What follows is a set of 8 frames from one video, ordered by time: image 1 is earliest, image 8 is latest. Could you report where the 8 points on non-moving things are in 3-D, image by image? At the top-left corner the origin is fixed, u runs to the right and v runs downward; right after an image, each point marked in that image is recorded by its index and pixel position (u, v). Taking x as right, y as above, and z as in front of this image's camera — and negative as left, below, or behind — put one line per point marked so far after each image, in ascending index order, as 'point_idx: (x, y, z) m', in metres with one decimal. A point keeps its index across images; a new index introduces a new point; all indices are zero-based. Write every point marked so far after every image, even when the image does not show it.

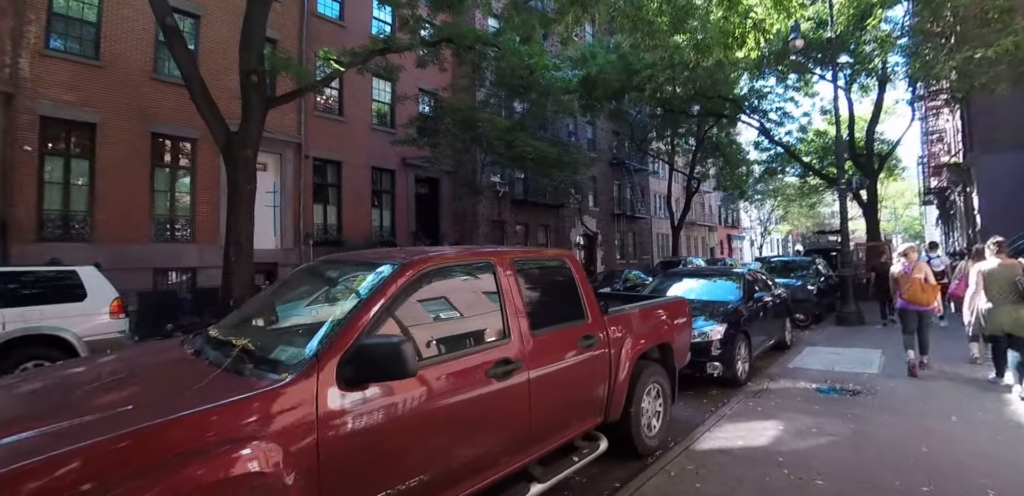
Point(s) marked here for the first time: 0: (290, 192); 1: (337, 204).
0: (-6.6, +1.7, +14.9) m
1: (-5.6, +1.5, +16.1) m
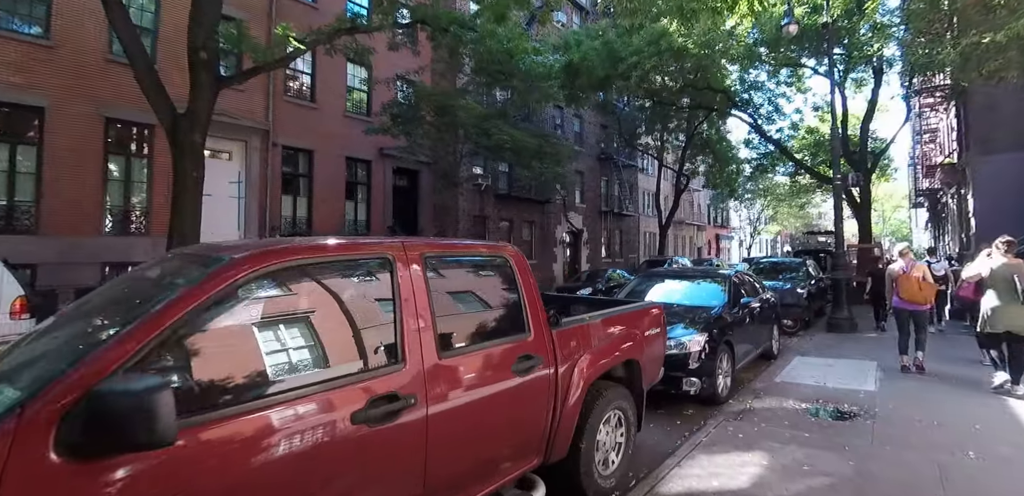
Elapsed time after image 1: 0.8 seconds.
0: (-7.3, +1.9, +13.9) m
1: (-6.3, +1.7, +15.2) m
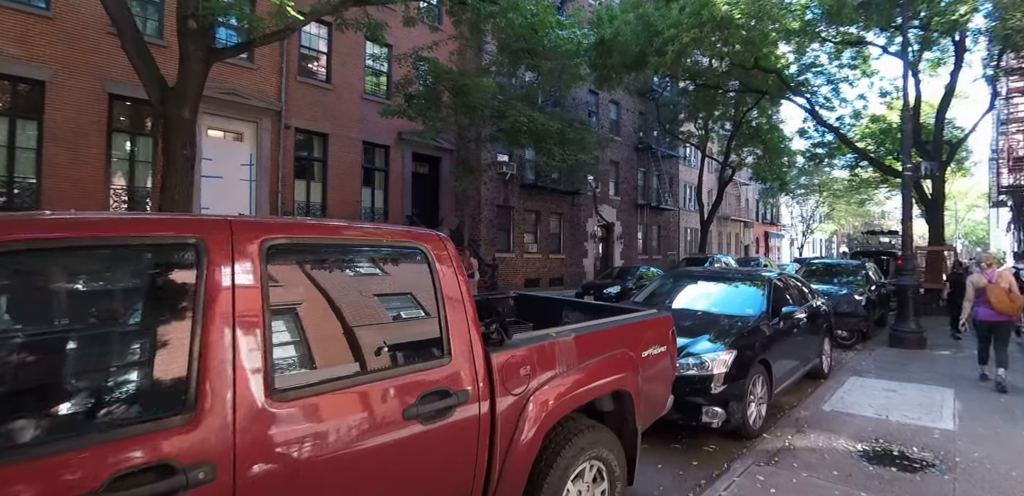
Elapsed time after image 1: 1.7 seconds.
0: (-6.8, +2.3, +13.4) m
1: (-5.7, +2.0, +14.6) m
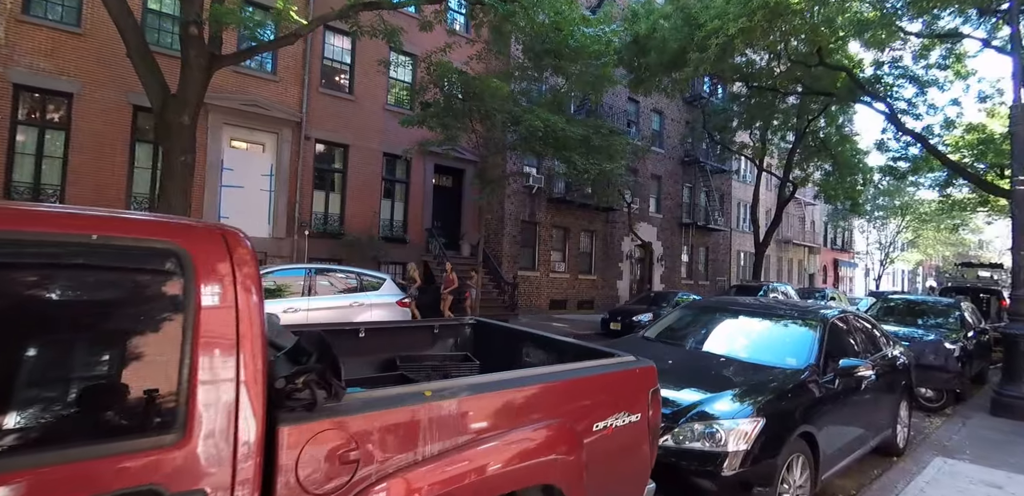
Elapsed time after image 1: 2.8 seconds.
0: (-6.3, +2.0, +12.9) m
1: (-5.1, +1.7, +13.9) m
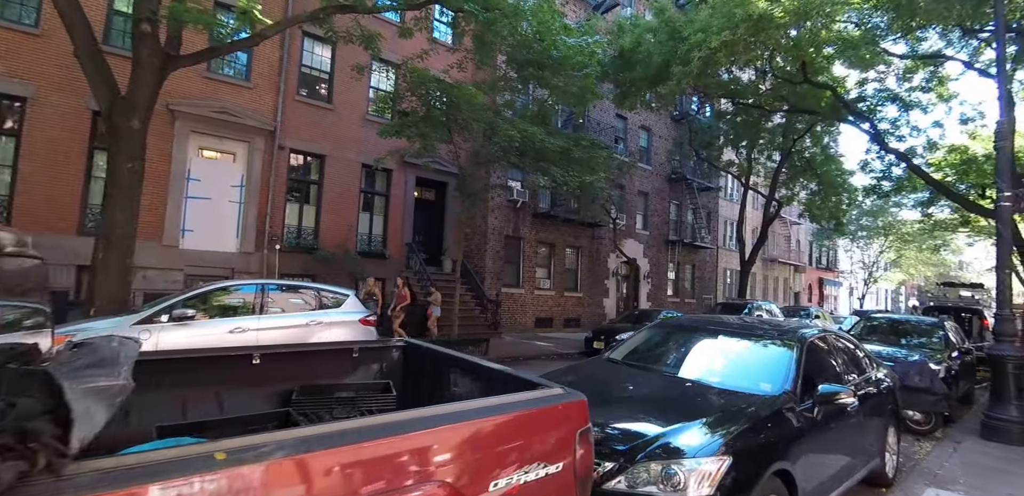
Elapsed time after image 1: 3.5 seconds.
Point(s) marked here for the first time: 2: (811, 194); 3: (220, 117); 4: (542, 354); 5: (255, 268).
0: (-6.7, +1.6, +12.6) m
1: (-5.6, +1.3, +13.6) m
2: (+12.0, +2.2, +19.4) m
3: (-7.3, +3.3, +11.9) m
4: (+0.7, -2.7, +12.6) m
5: (-6.7, -0.5, +12.5) m
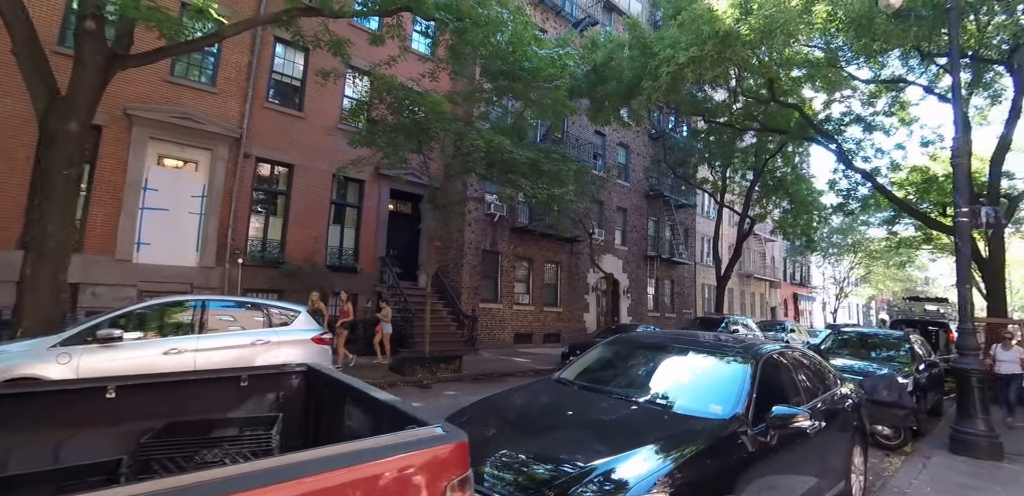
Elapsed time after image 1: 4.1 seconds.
0: (-7.4, +1.3, +12.3) m
1: (-6.2, +0.9, +13.3) m
2: (+11.1, +1.6, +19.6) m
3: (-7.9, +3.0, +11.6) m
4: (+0.1, -3.1, +12.4) m
5: (-7.3, -0.9, +12.1) m
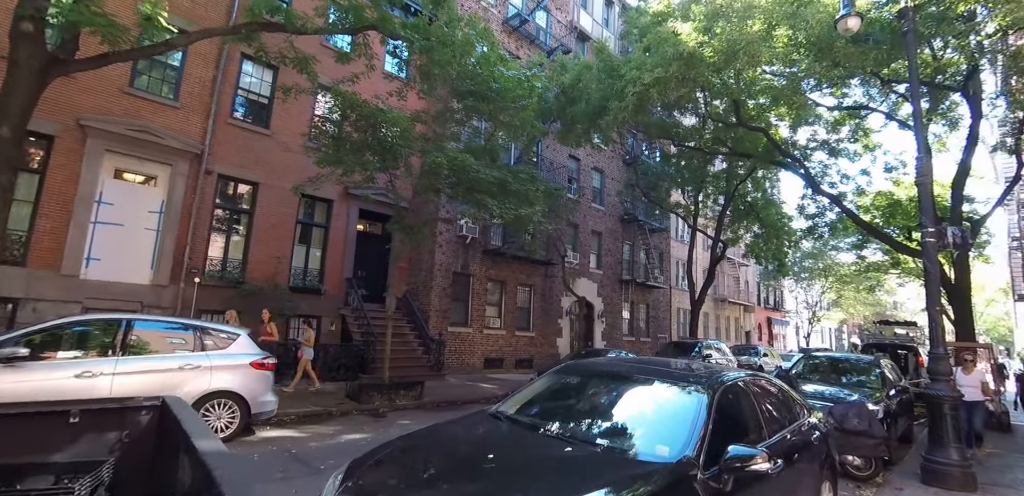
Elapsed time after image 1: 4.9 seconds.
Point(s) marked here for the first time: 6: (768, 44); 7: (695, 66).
0: (-8.1, +0.8, +11.7) m
1: (-7.0, +0.4, +12.8) m
2: (+10.1, +0.6, +19.7) m
3: (-8.6, +2.6, +11.2) m
4: (-0.7, -3.7, +11.9) m
5: (-8.0, -1.3, +11.4) m
6: (+4.9, +3.9, +9.3) m
7: (+3.7, +3.5, +9.5) m
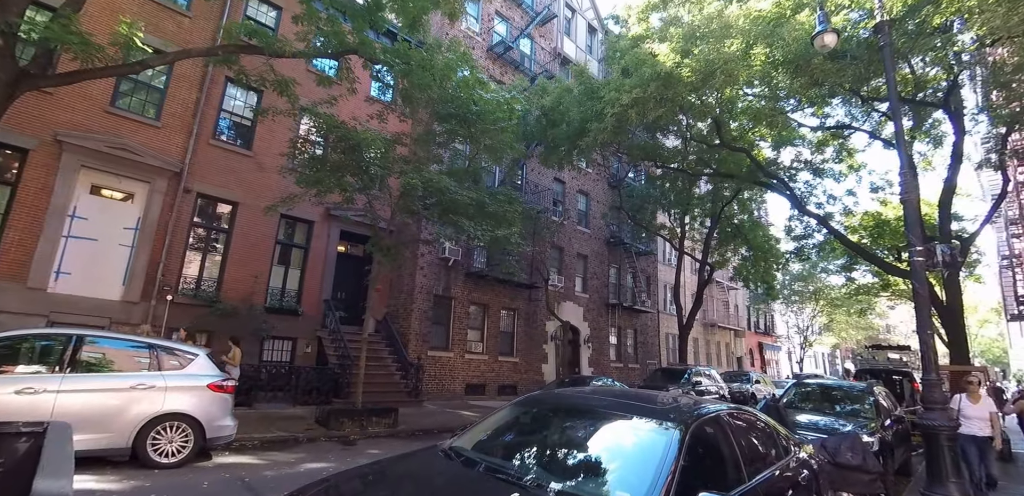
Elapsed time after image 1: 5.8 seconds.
0: (-8.5, +0.3, +11.3) m
1: (-7.4, -0.2, +12.4) m
2: (+9.6, -0.4, +19.5) m
3: (-9.0, +2.0, +10.9) m
4: (-1.1, -4.2, +11.4) m
5: (-8.5, -1.8, +10.9) m
6: (+4.5, +3.5, +9.3) m
7: (+3.3, +3.1, +9.4) m
